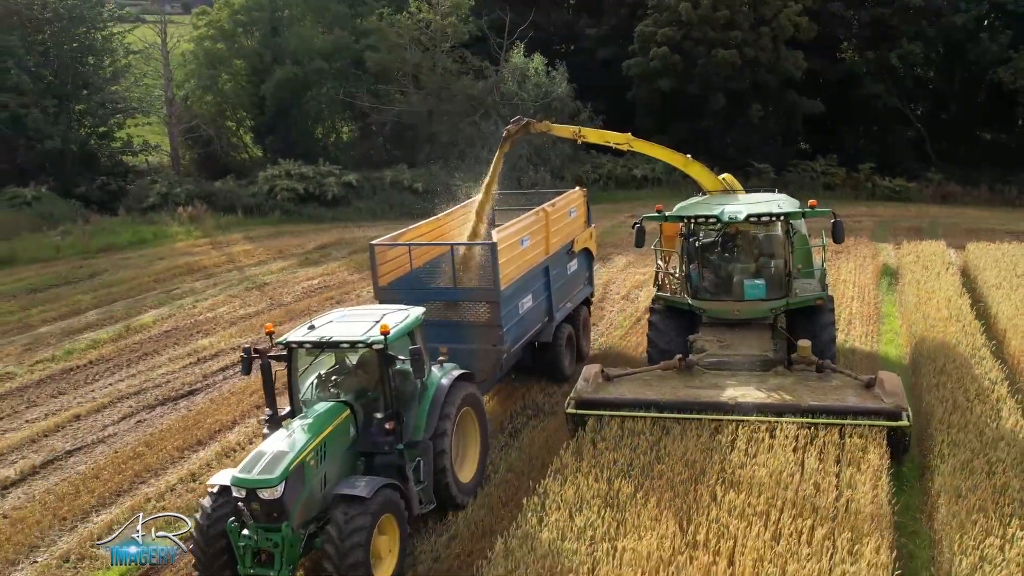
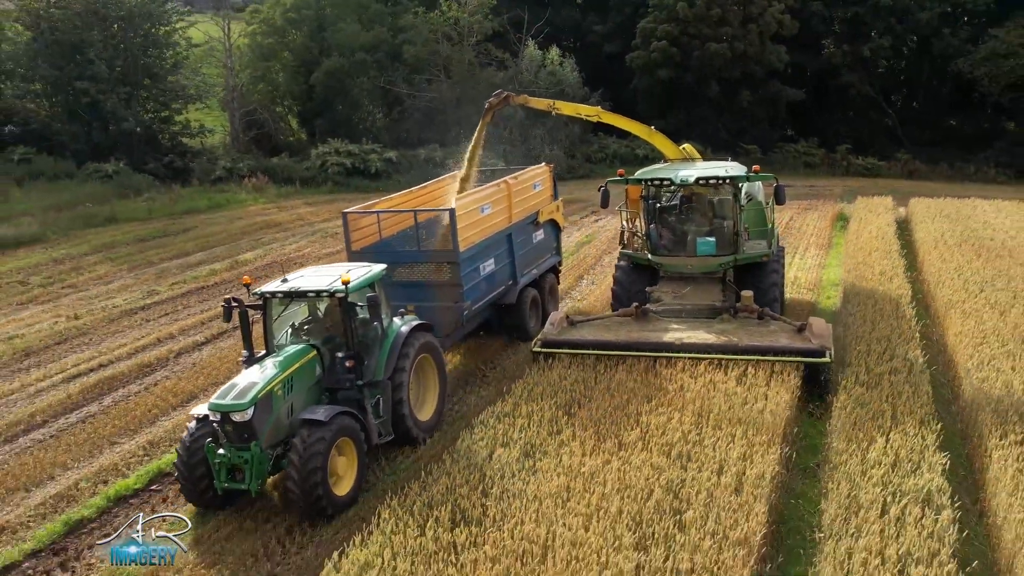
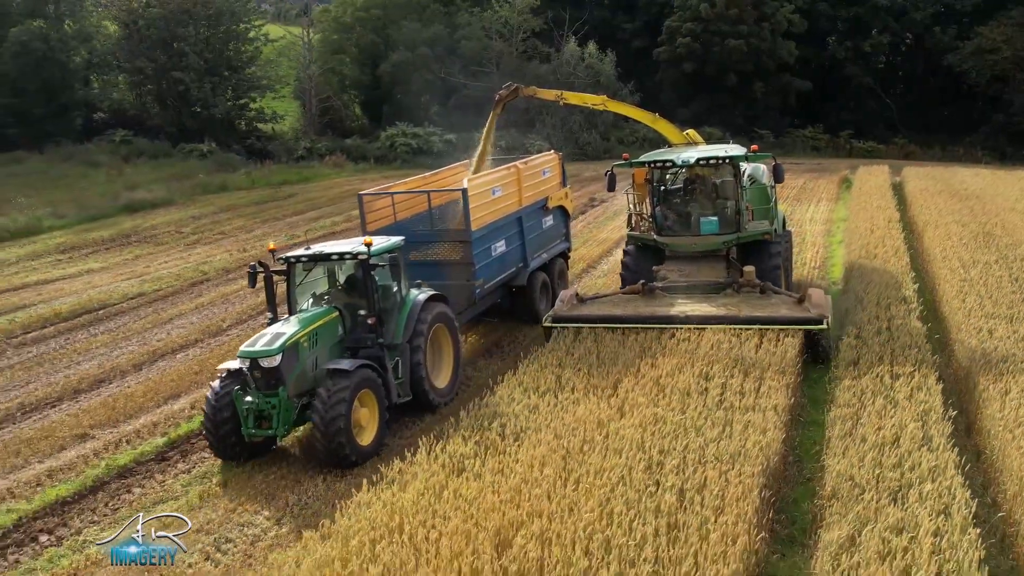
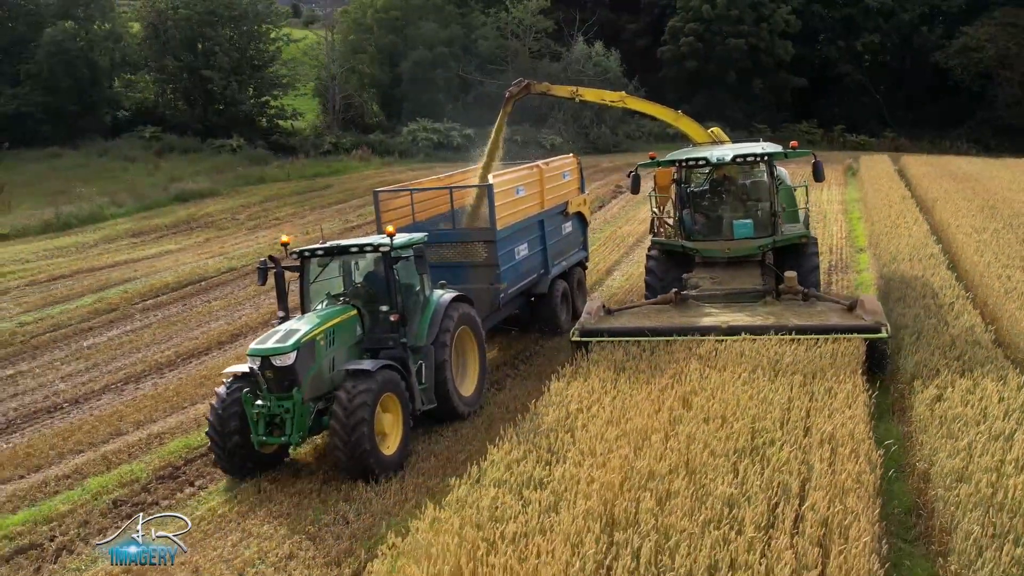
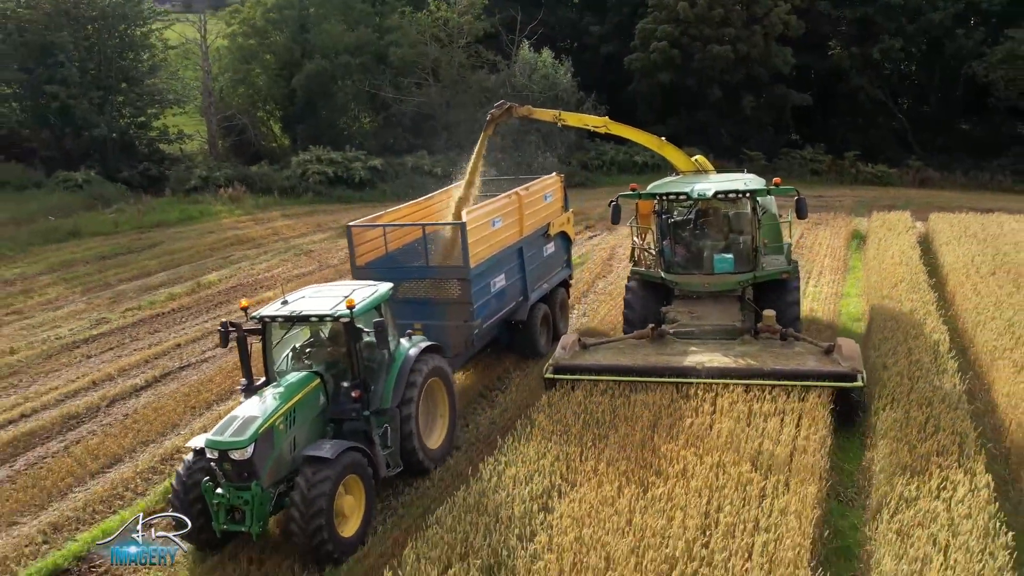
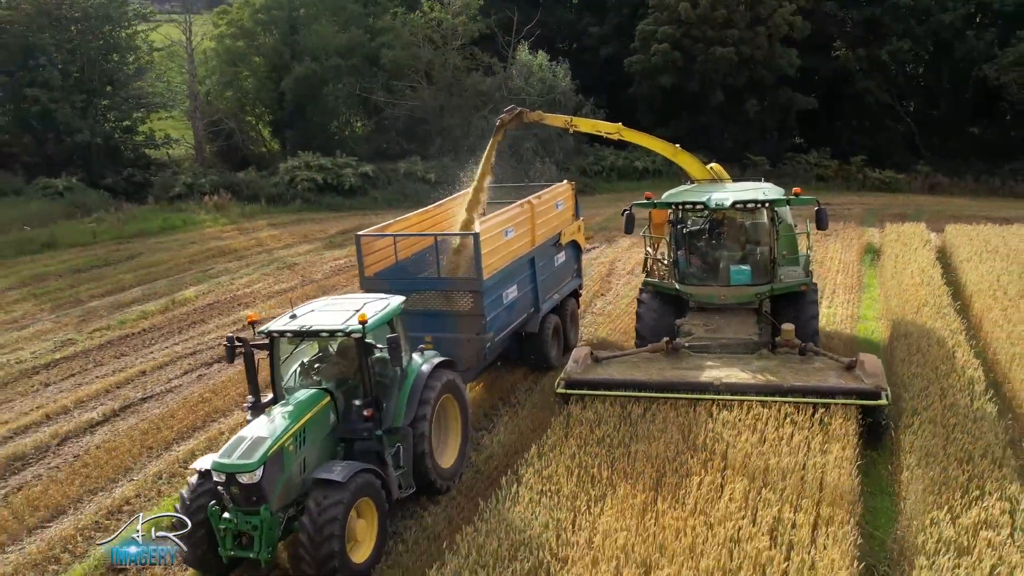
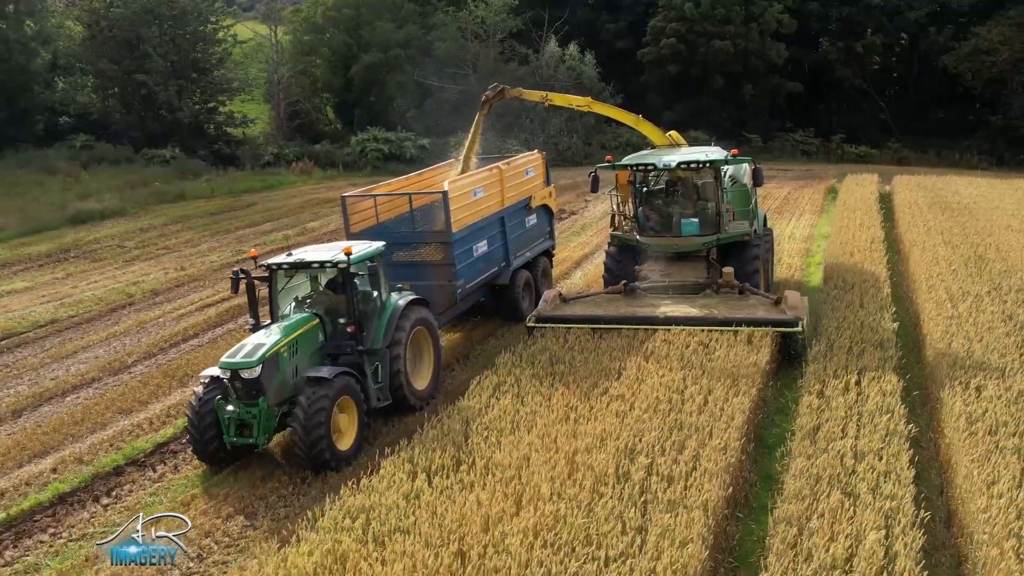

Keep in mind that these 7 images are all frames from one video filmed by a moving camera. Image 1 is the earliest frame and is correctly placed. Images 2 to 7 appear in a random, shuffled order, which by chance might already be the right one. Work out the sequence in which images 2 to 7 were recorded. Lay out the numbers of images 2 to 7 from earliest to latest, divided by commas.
6, 5, 2, 7, 3, 4
